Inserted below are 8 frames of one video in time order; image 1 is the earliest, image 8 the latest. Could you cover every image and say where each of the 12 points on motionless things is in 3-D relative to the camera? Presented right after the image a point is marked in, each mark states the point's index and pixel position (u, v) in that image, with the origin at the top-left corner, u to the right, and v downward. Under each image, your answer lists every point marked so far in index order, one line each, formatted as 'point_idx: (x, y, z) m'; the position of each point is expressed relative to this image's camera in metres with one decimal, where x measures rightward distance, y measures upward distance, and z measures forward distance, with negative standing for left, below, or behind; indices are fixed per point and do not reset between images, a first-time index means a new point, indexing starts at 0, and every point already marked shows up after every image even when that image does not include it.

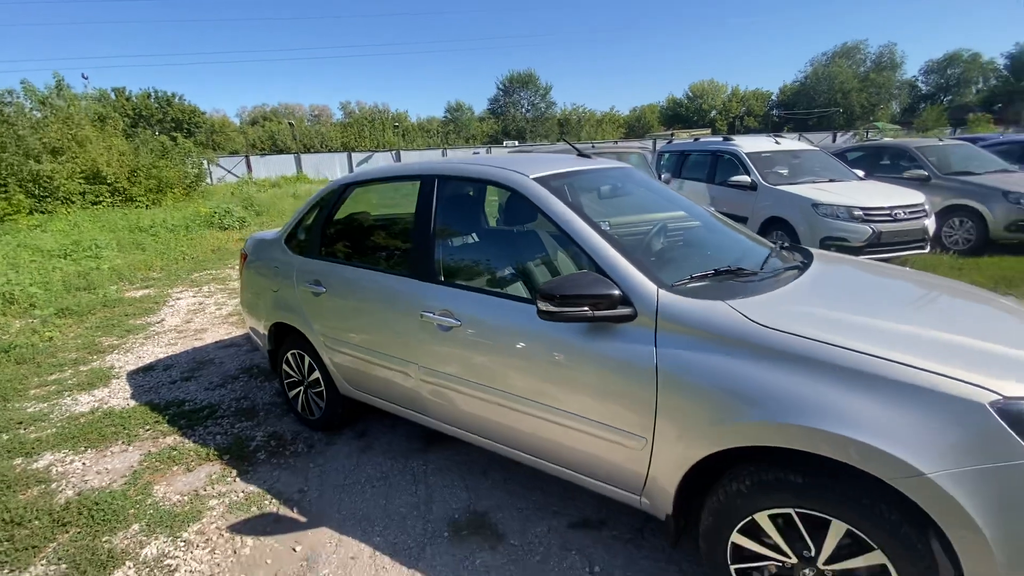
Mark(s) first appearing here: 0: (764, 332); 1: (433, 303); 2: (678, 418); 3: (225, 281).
0: (+1.0, -0.2, +1.8) m
1: (-0.4, -0.1, +2.7) m
2: (+0.7, -0.5, +1.9) m
3: (-5.1, +0.1, +8.5) m
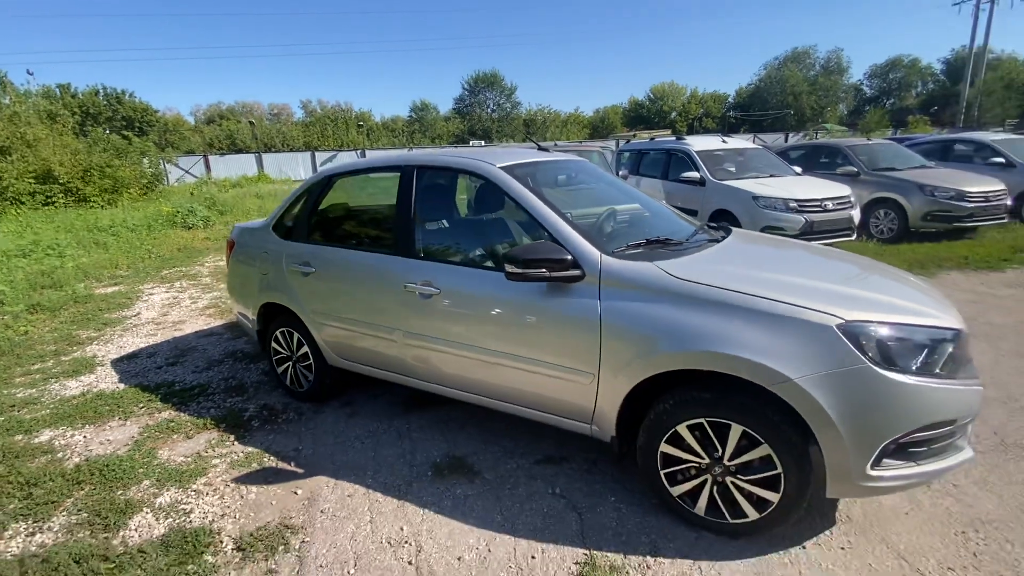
0: (+0.8, 0.0, +2.3) m
1: (-0.6, +0.1, +3.1) m
2: (+0.5, -0.3, +2.4) m
3: (-5.7, +0.2, +8.6) m
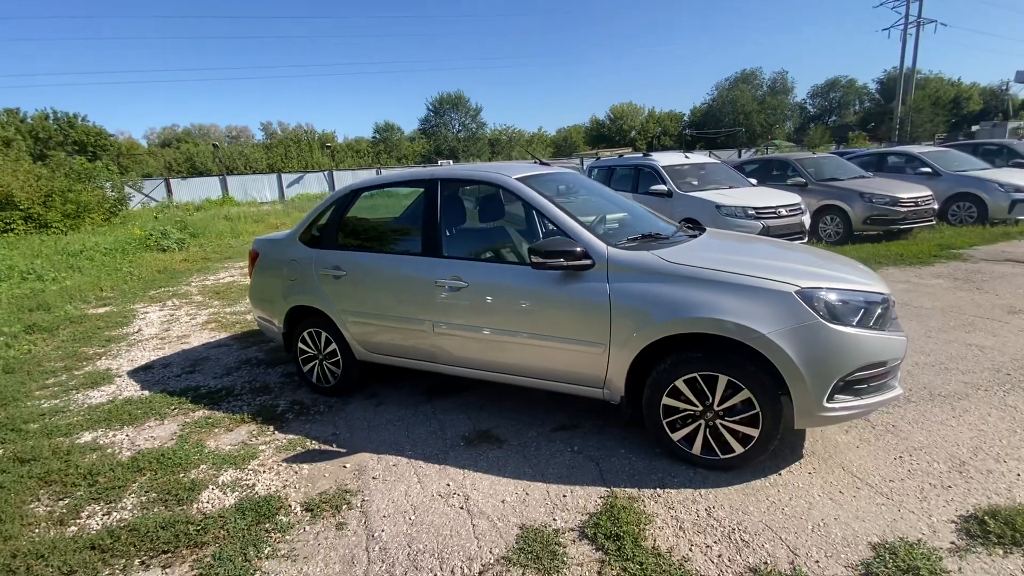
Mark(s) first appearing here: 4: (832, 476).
0: (+1.0, +0.1, +2.8) m
1: (-0.5, +0.1, +3.5) m
2: (+0.7, -0.2, +2.9) m
3: (-5.9, -0.2, +8.8) m
4: (+1.8, -1.1, +2.8) m
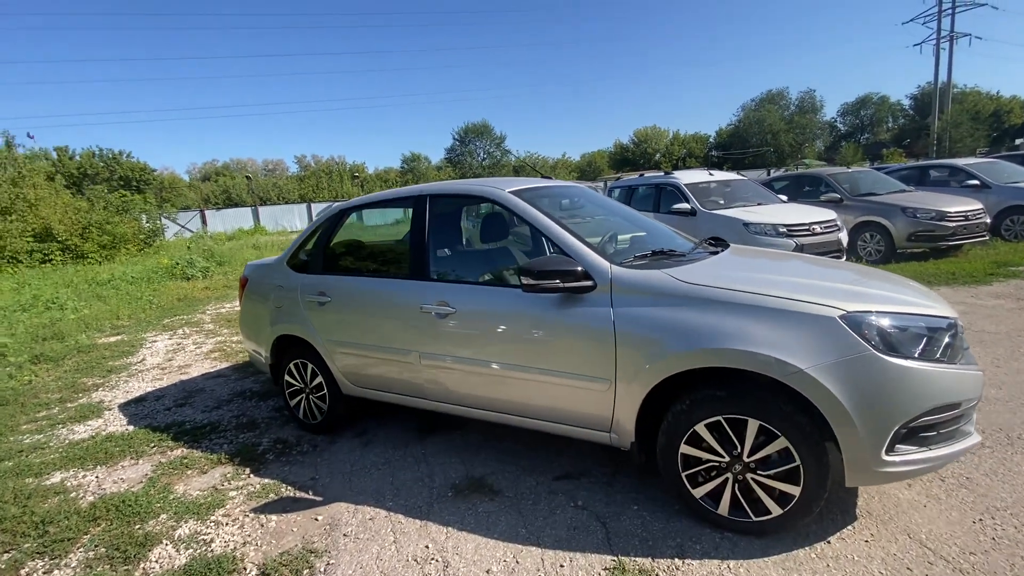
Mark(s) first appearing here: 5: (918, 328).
0: (+0.9, 0.0, +2.4) m
1: (-0.5, -0.1, +3.2) m
2: (+0.6, -0.4, +2.5) m
3: (-5.6, -0.7, +8.7) m
4: (+1.8, -1.2, +2.2) m
5: (+1.9, -0.2, +2.2) m
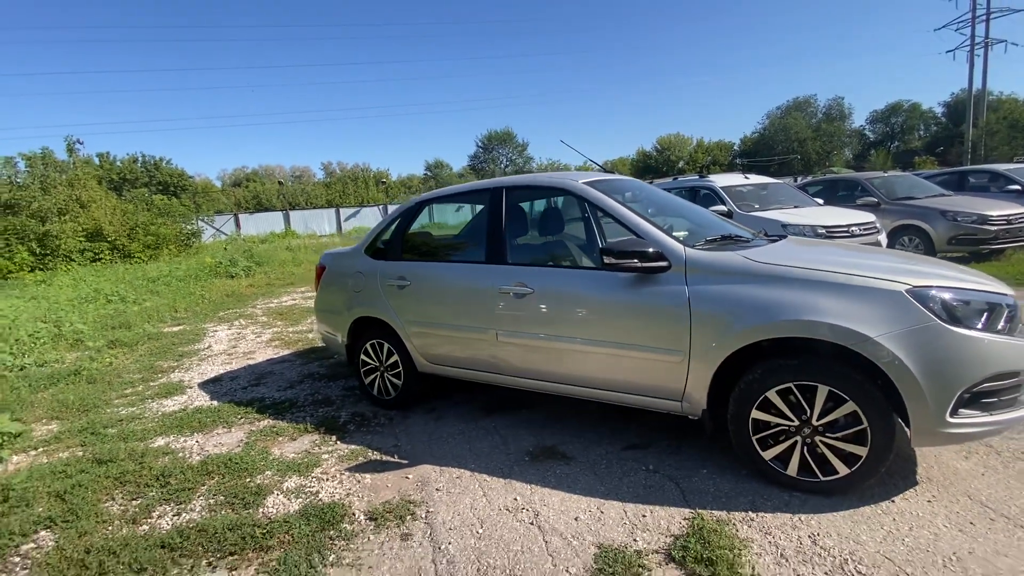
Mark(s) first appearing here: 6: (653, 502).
0: (+1.4, +0.1, +2.6) m
1: (0.0, +0.1, +3.5) m
2: (+1.1, -0.3, +2.7) m
3: (-4.9, -0.6, +9.1) m
4: (+2.2, -1.1, +2.4) m
5: (+2.3, -0.1, +2.4) m
6: (+0.8, -1.2, +2.6) m
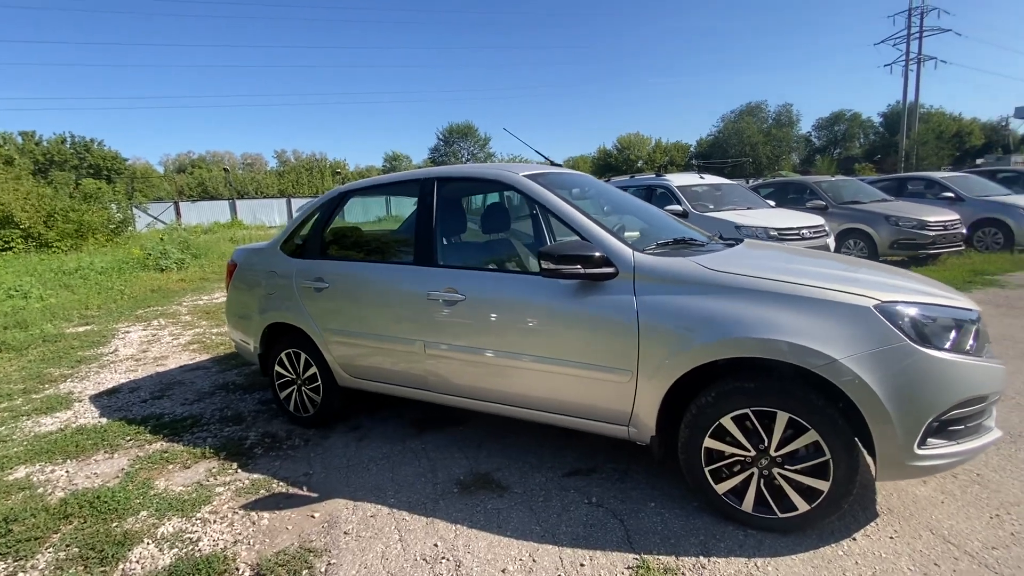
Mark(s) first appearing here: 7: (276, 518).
0: (+1.0, +0.1, +2.3) m
1: (-0.5, 0.0, +3.0) m
2: (+0.7, -0.3, +2.4) m
3: (-5.8, -0.5, +8.3) m
4: (+1.9, -1.2, +2.2) m
5: (+2.0, -0.1, +2.1) m
6: (+0.4, -1.2, +2.3) m
7: (-1.3, -1.3, +2.7) m
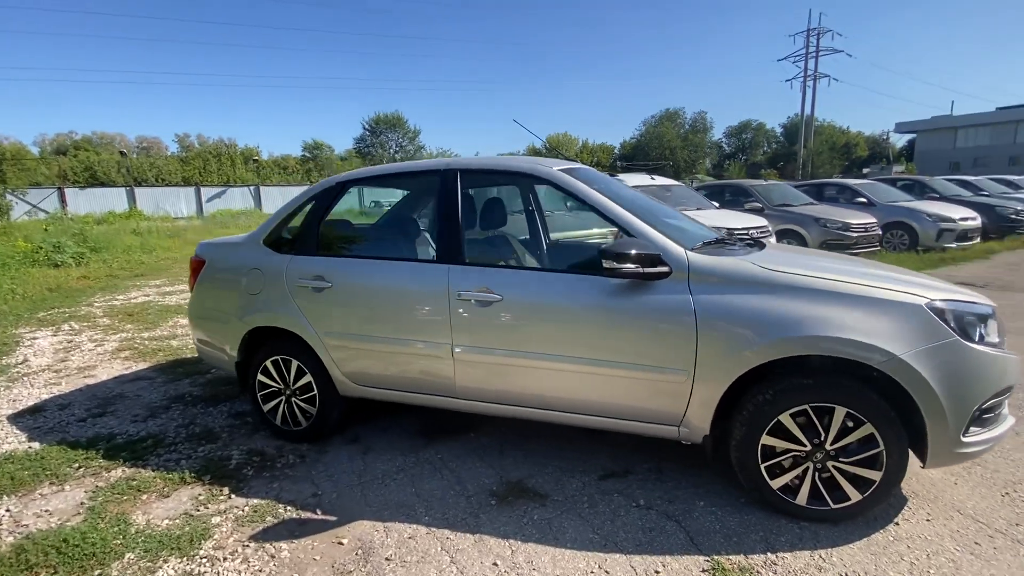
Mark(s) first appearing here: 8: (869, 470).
0: (+1.3, +0.1, +2.4) m
1: (-0.3, 0.0, +2.8) m
2: (+1.0, -0.3, +2.4) m
3: (-6.3, -0.5, +7.2) m
4: (+2.2, -1.1, +2.4) m
5: (+2.3, -0.1, +2.3) m
6: (+0.7, -1.2, +2.2) m
7: (-1.1, -1.3, +2.4) m
8: (+1.7, -0.9, +2.3) m
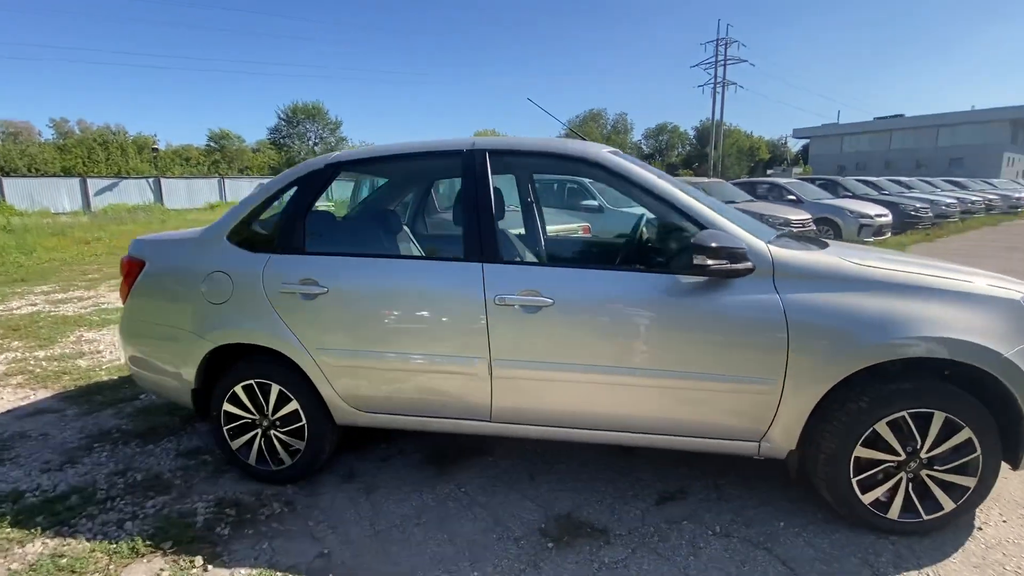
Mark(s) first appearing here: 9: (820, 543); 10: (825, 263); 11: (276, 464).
0: (+1.6, +0.1, +2.2) m
1: (-0.1, 0.0, +2.4) m
2: (+1.3, -0.3, +2.1) m
3: (-6.7, -0.6, +5.8) m
4: (+2.4, -1.1, +2.3) m
5: (+2.5, -0.1, +2.3) m
6: (+1.0, -1.2, +1.9) m
7: (-0.7, -1.3, +1.8) m
8: (+2.0, -0.8, +2.1) m
9: (+1.4, -1.1, +2.2) m
10: (+1.4, +0.1, +2.2) m
11: (-1.3, -1.0, +2.8) m
